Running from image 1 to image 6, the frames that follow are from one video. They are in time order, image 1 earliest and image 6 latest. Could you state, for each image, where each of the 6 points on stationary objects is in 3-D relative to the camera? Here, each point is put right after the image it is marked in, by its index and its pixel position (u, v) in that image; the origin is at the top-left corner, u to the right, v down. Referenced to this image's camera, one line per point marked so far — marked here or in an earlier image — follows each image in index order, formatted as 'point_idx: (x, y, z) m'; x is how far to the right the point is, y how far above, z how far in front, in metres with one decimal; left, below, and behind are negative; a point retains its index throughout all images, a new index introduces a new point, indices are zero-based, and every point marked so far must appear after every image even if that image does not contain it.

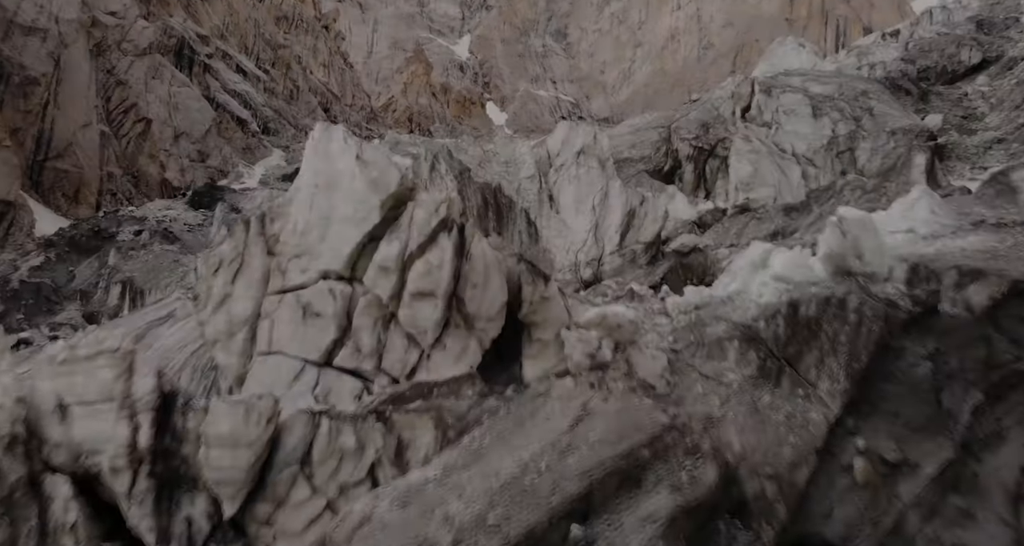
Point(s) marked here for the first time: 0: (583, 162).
0: (+1.2, +1.9, +11.8) m
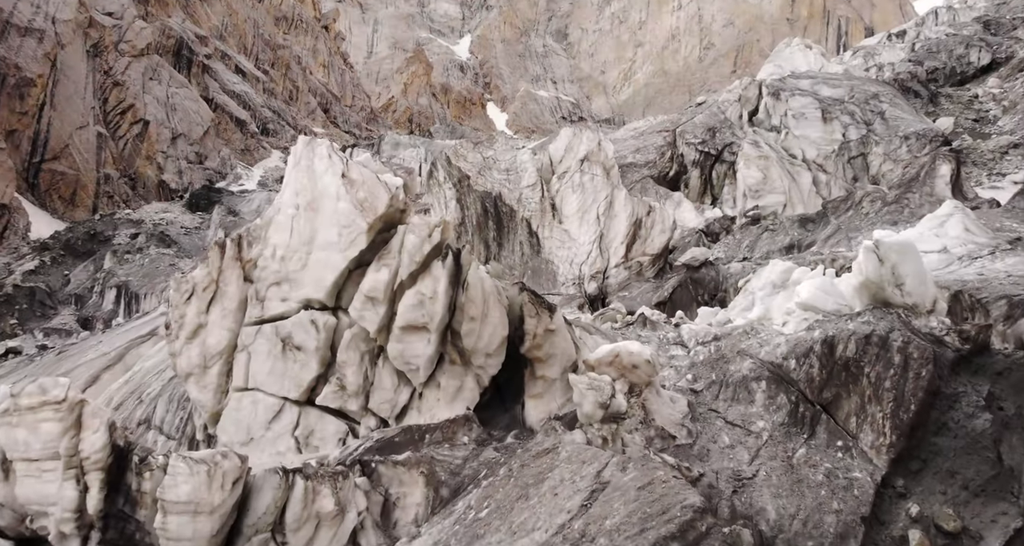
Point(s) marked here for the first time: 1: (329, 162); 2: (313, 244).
0: (+1.2, +1.7, +11.3) m
1: (-1.3, +0.8, +5.0) m
2: (-1.4, +0.2, +4.9) m
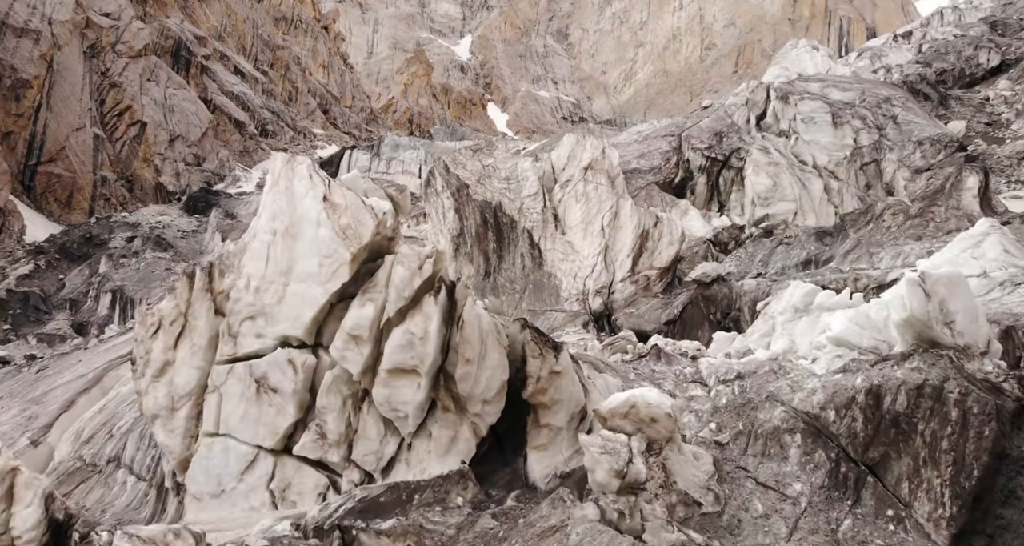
0: (+1.2, +1.5, +10.8) m
1: (-1.3, +0.6, +4.5) m
2: (-1.4, 0.0, +4.4) m
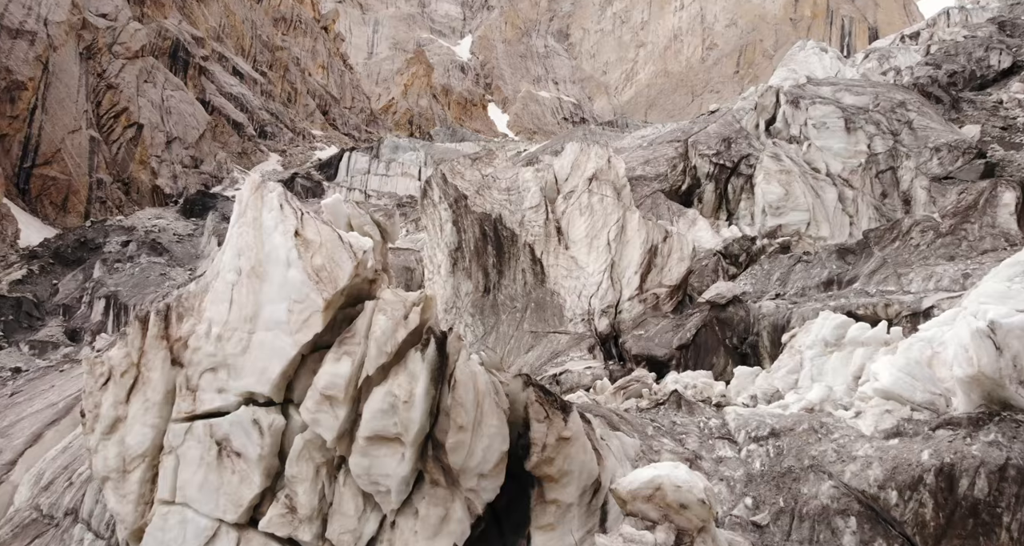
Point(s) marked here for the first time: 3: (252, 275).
0: (+1.2, +1.2, +10.2) m
1: (-1.3, +0.3, +4.0) m
2: (-1.4, -0.3, +3.8) m
3: (-1.4, 0.0, +3.9) m
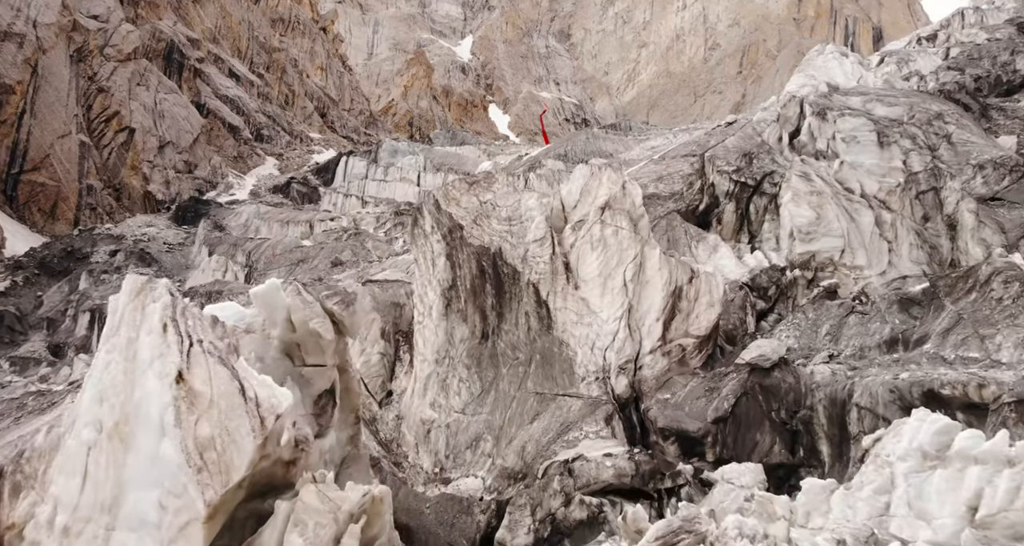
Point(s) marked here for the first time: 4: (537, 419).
0: (+1.3, +0.7, +8.9) m
1: (-1.3, -0.2, +2.6) m
2: (-1.4, -0.8, +2.5) m
3: (-1.4, -0.6, +2.6) m
4: (+0.3, -1.6, +7.5) m
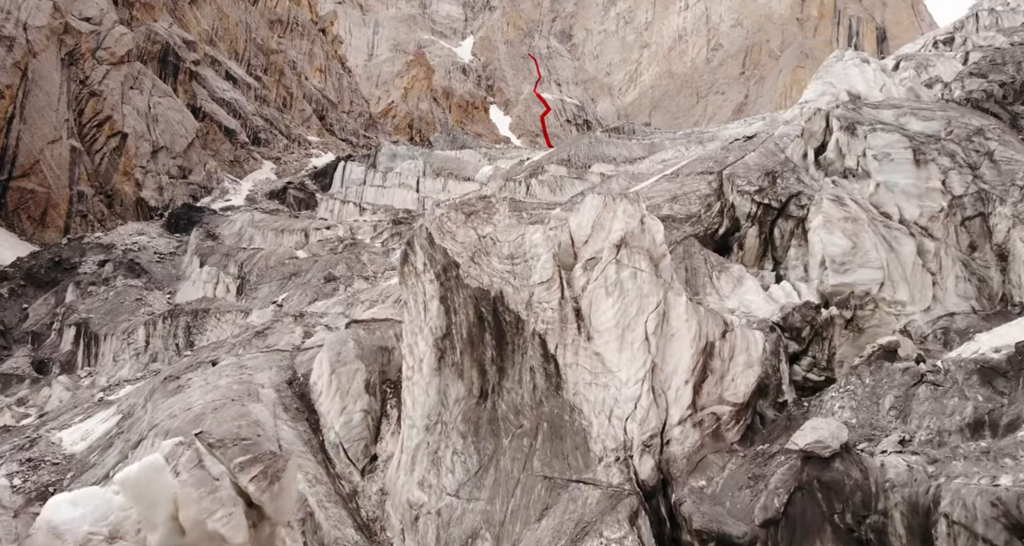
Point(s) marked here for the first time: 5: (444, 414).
0: (+1.3, +0.1, +7.7) m
1: (-1.3, -0.8, +1.4) m
2: (-1.3, -1.4, +1.3) m
3: (-1.4, -1.1, +1.4) m
4: (+0.3, -2.1, +6.4) m
5: (-0.7, -1.5, +7.4) m
